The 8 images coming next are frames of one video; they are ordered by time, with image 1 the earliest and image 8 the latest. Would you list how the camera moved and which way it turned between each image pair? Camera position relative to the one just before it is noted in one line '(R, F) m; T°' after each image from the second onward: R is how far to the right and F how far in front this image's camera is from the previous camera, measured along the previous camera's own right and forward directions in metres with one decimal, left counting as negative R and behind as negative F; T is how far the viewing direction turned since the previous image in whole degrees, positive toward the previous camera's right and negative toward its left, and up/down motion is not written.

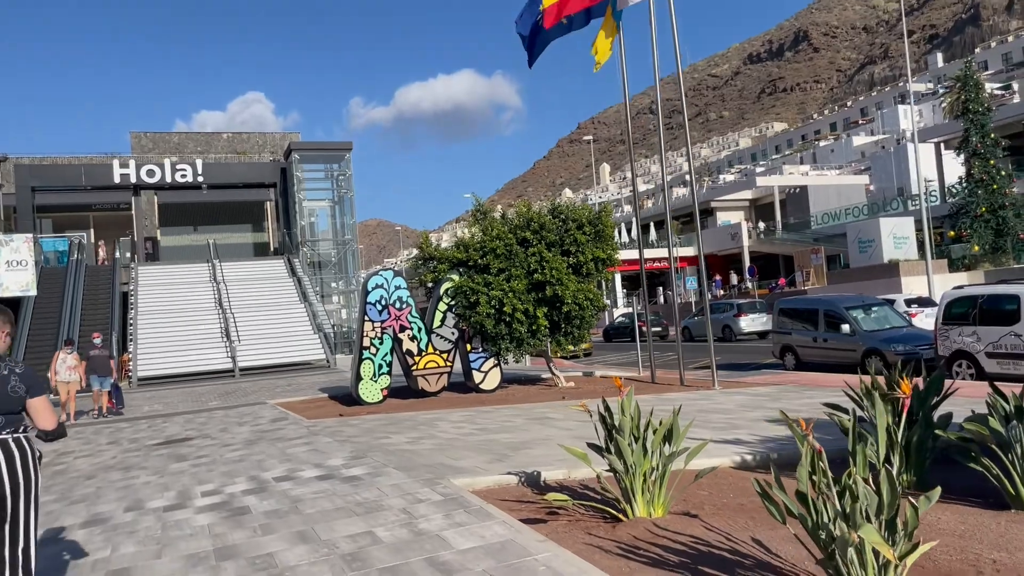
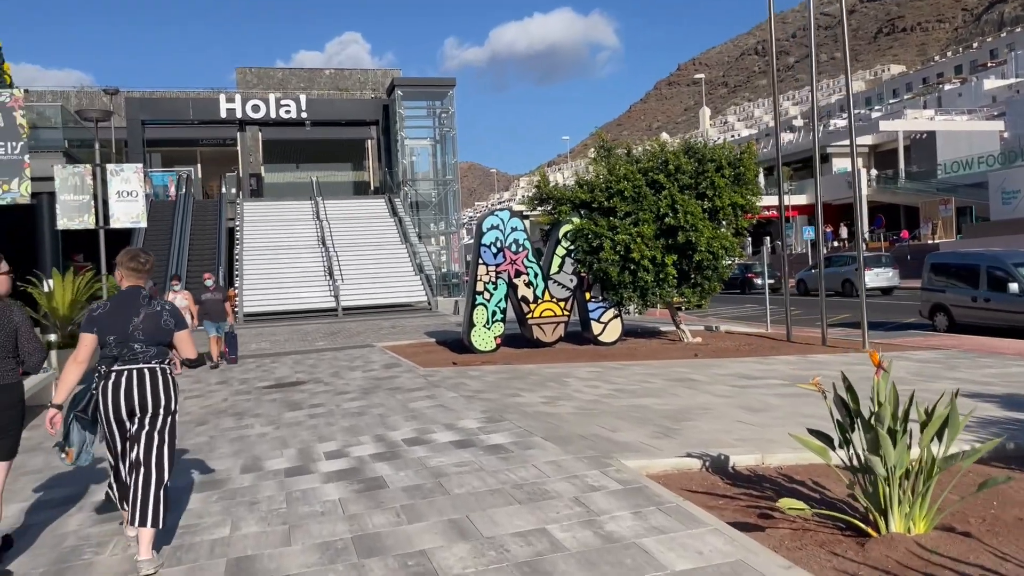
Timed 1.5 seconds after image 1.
(-0.7, +1.2) m; -6°
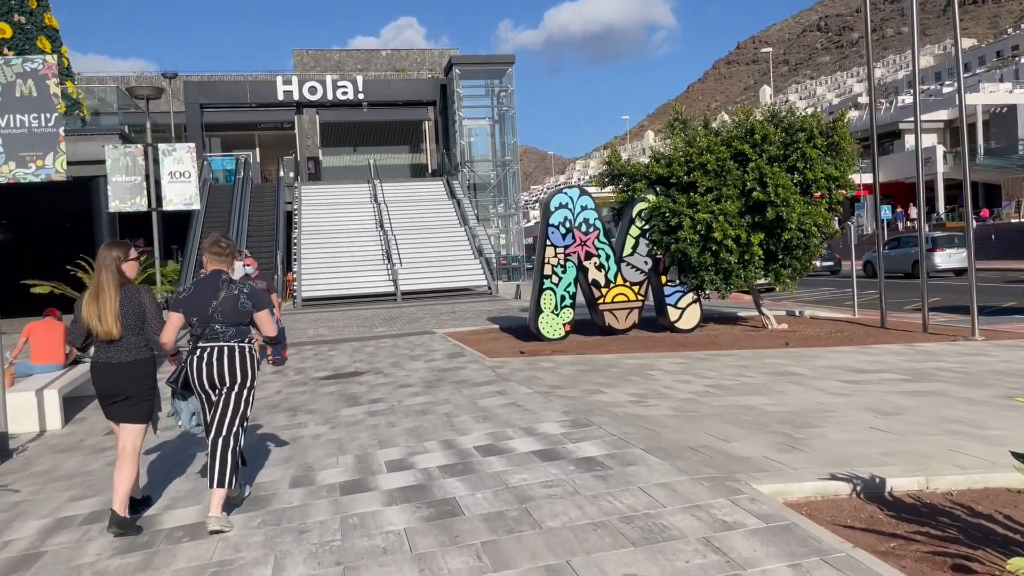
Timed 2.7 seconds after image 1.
(-0.3, +1.0) m; -4°
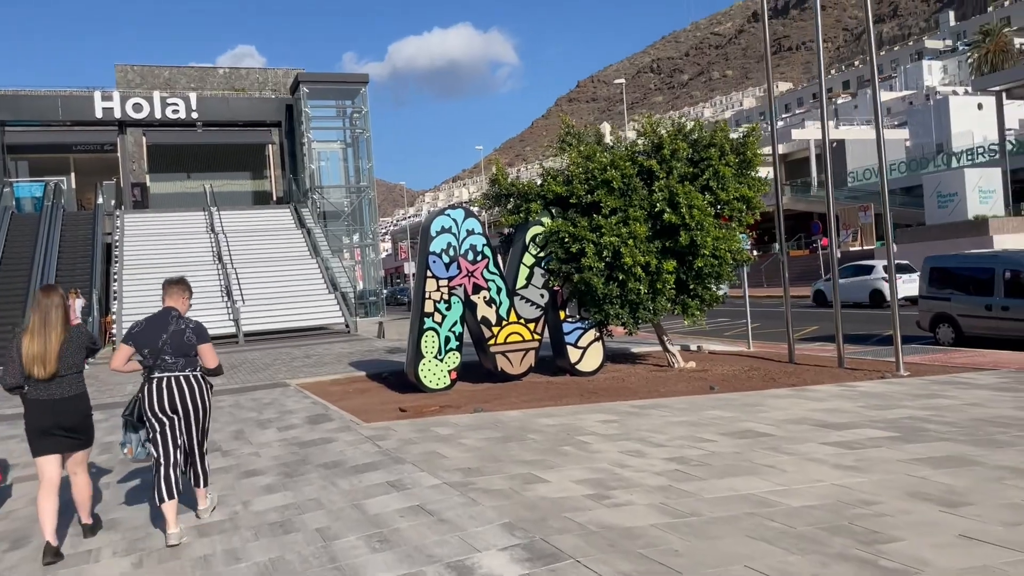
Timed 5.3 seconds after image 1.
(-0.3, +2.3) m; +10°
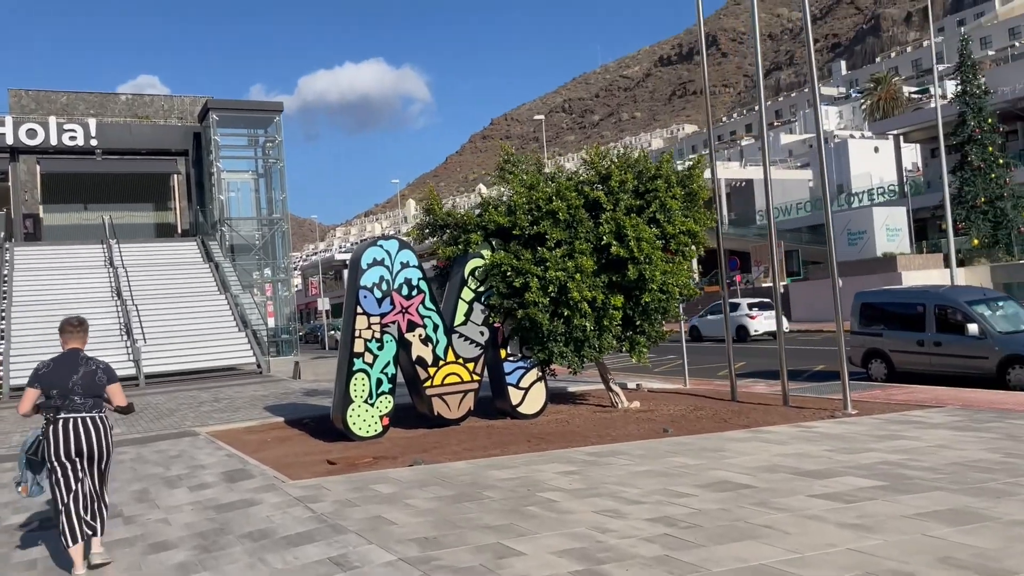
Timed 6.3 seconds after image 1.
(-0.3, +0.8) m; +6°
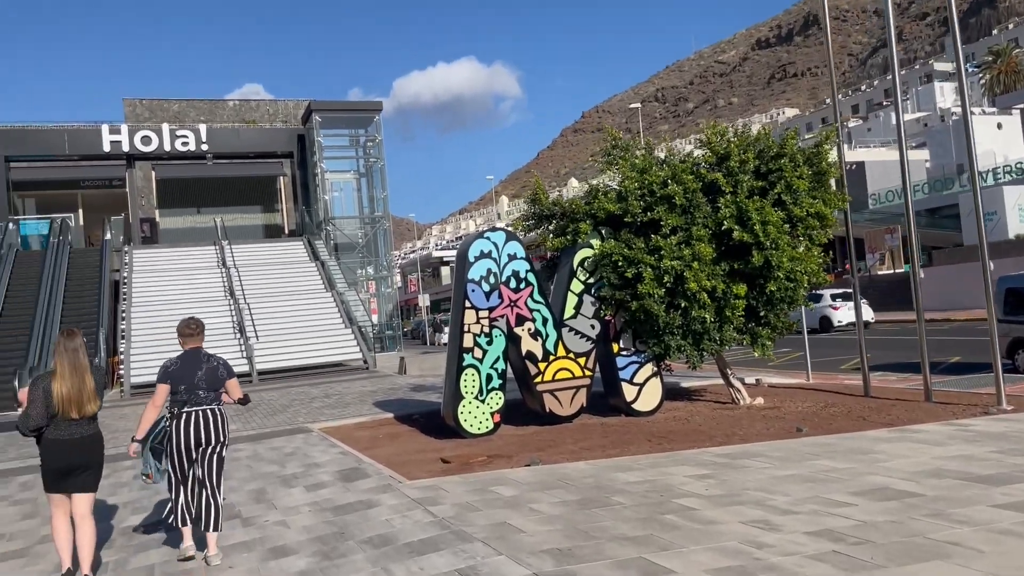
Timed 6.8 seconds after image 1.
(-0.2, +0.5) m; -7°
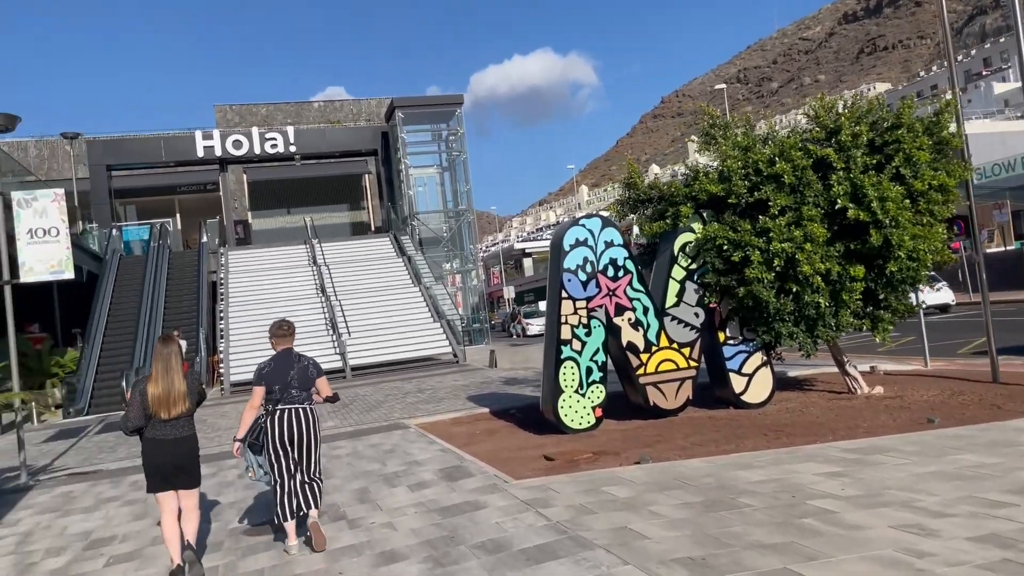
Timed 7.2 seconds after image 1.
(-0.2, +0.4) m; -6°
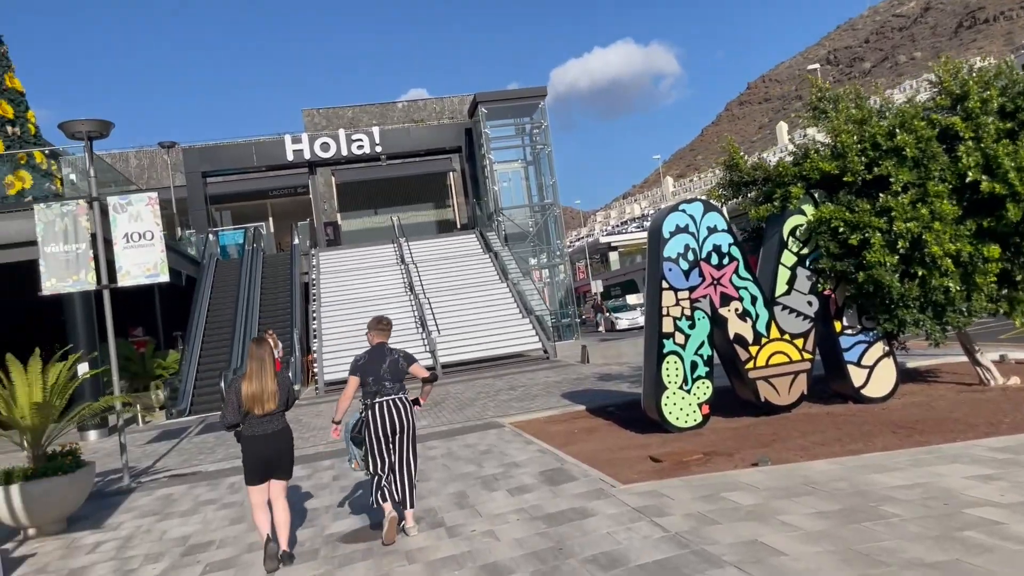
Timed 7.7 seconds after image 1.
(-0.1, +0.5) m; -6°
